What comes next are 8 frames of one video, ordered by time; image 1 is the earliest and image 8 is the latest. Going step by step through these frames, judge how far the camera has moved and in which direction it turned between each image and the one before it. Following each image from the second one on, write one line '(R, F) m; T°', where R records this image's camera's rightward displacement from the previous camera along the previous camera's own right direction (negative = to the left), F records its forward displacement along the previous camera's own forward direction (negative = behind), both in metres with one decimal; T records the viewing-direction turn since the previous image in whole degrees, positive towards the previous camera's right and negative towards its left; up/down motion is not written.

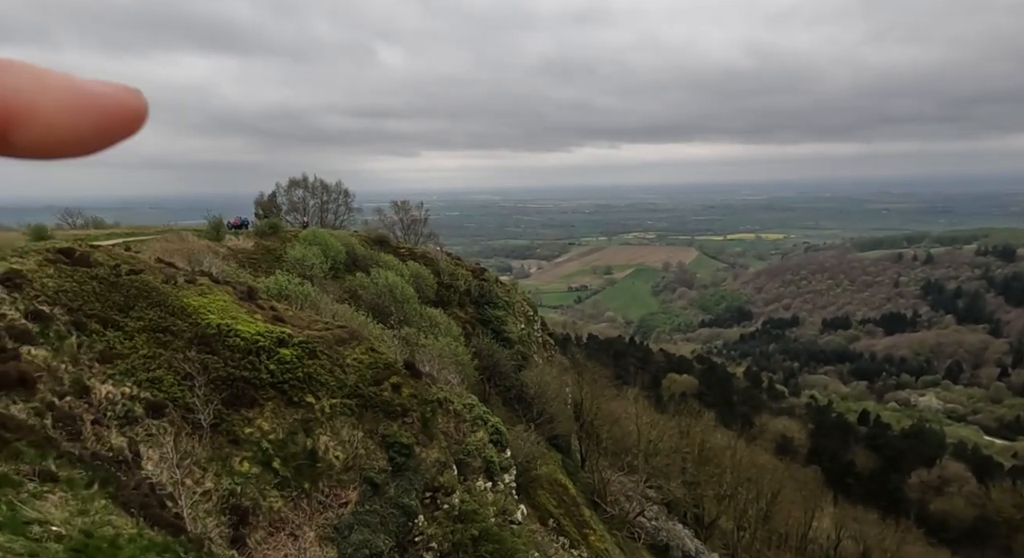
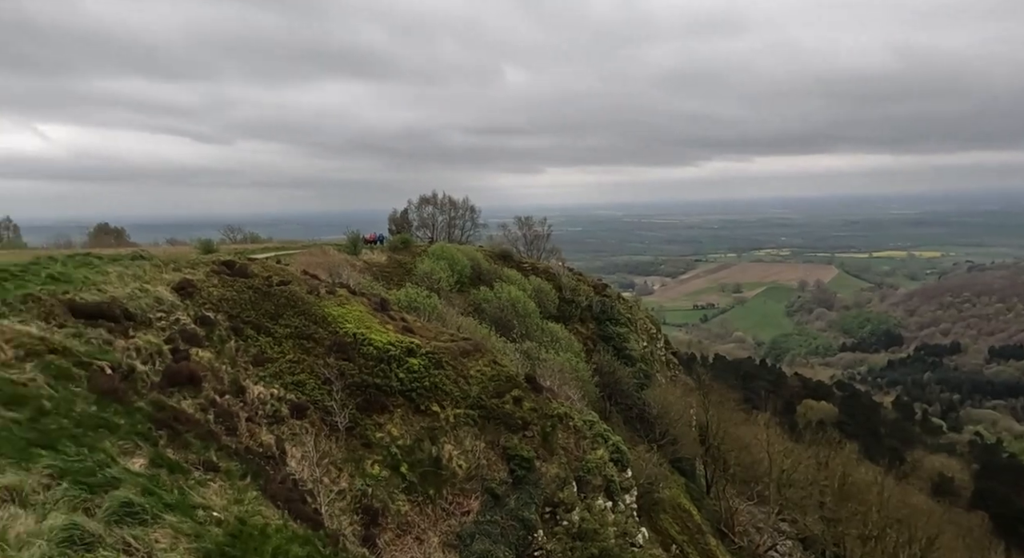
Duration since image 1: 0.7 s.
(-0.1, -0.1) m; -11°
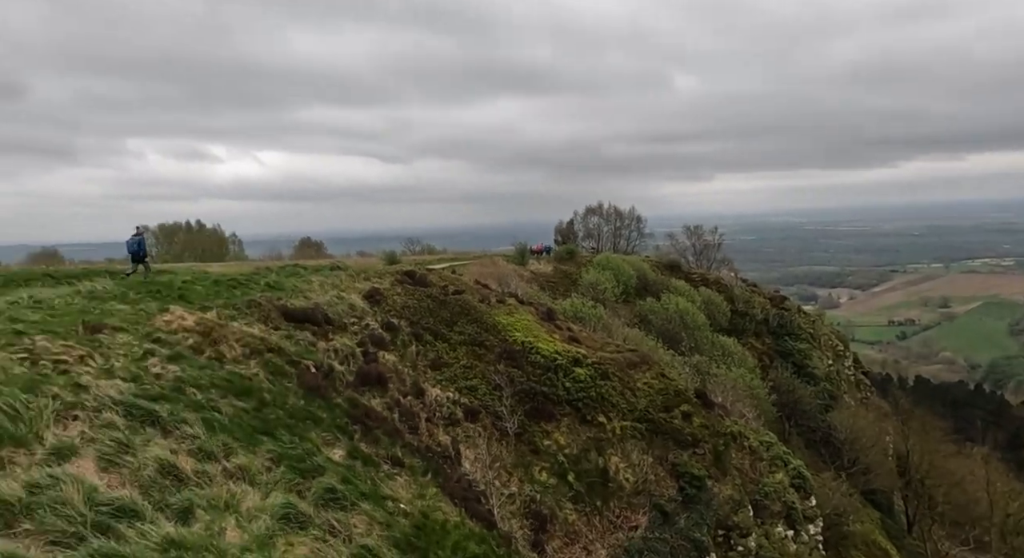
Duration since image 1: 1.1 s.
(-0.2, -0.1) m; -14°
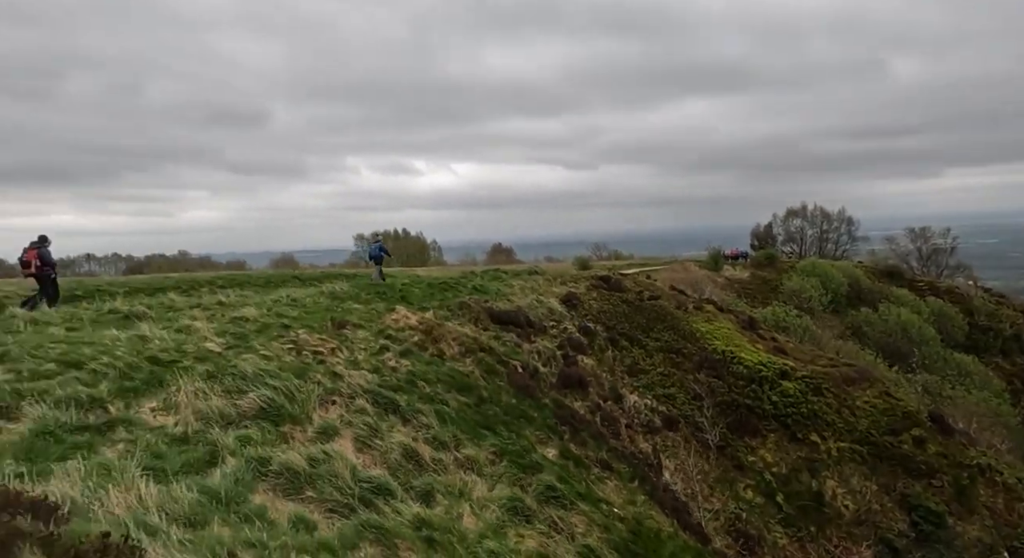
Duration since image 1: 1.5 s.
(-0.6, -0.2) m; -16°
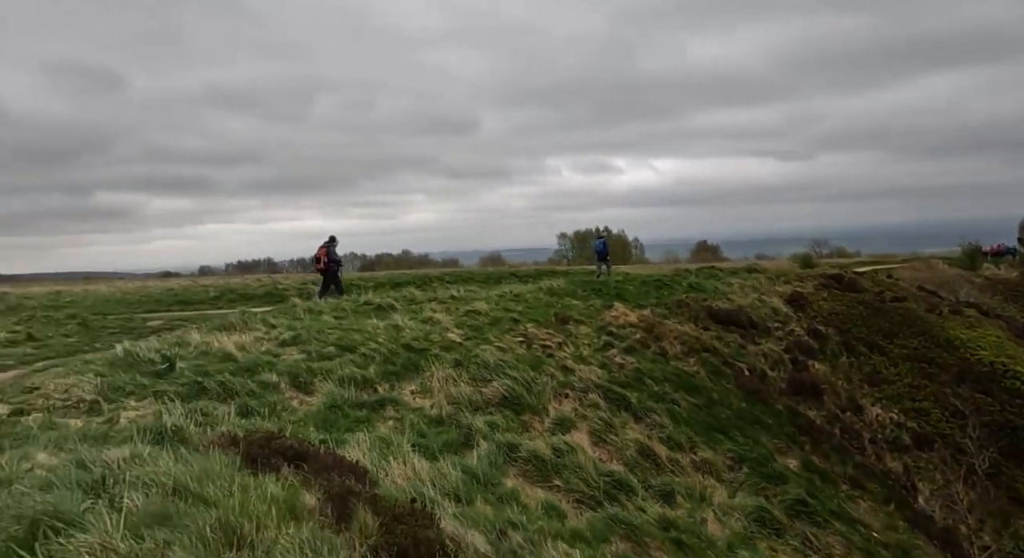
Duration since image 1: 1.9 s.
(-0.6, 0.0) m; -18°
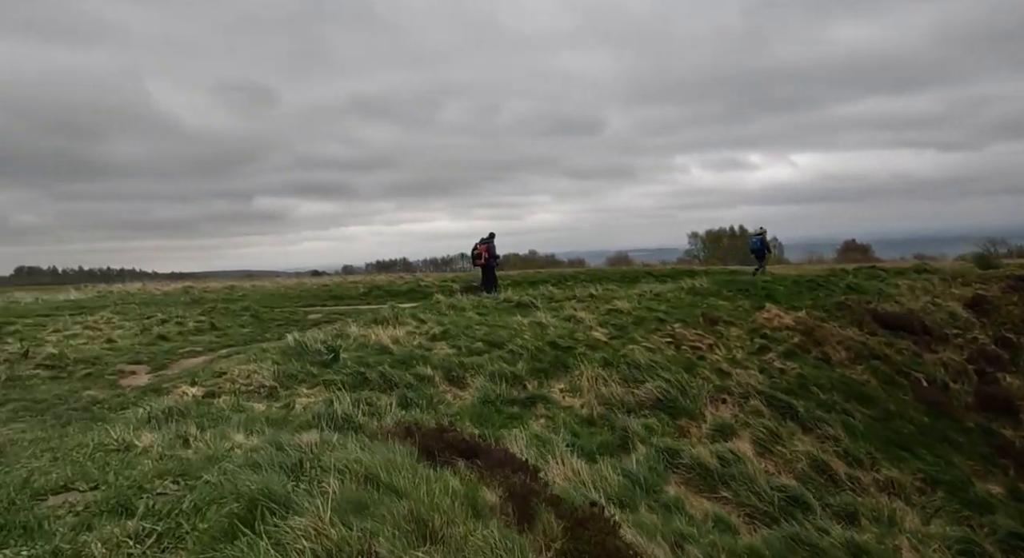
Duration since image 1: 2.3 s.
(-0.5, +0.2) m; -11°
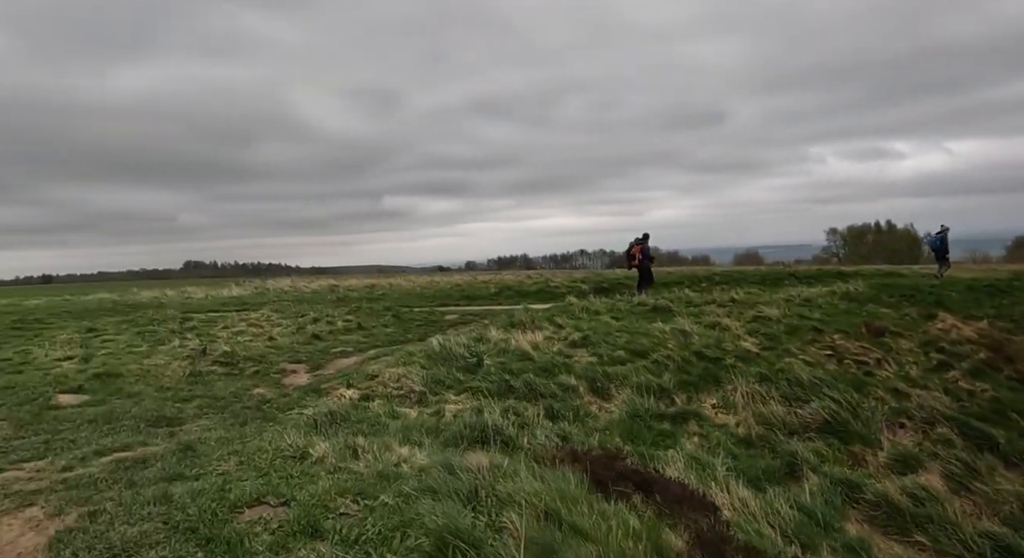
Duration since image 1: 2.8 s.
(-0.5, +0.3) m; -10°
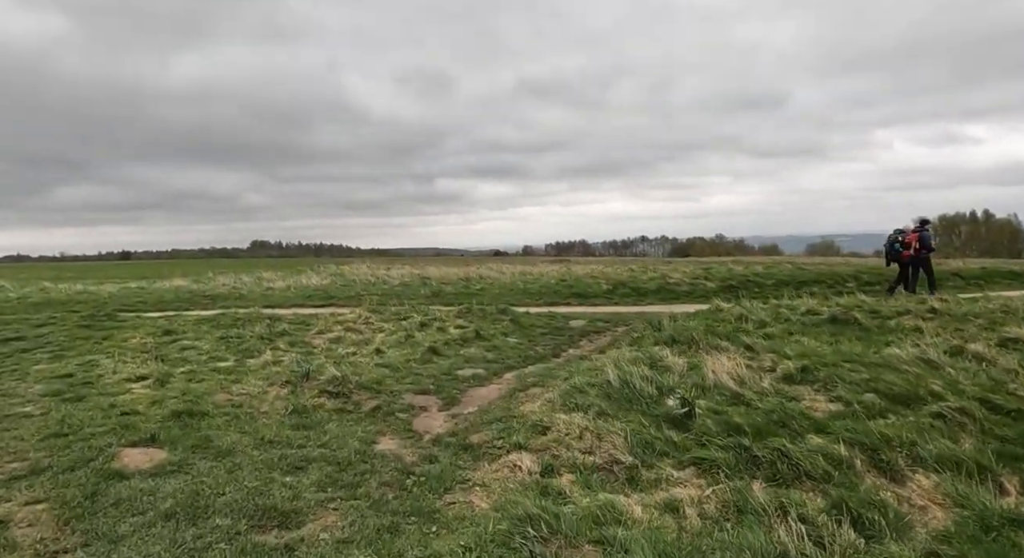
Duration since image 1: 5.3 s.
(-2.5, +4.0) m; -5°
